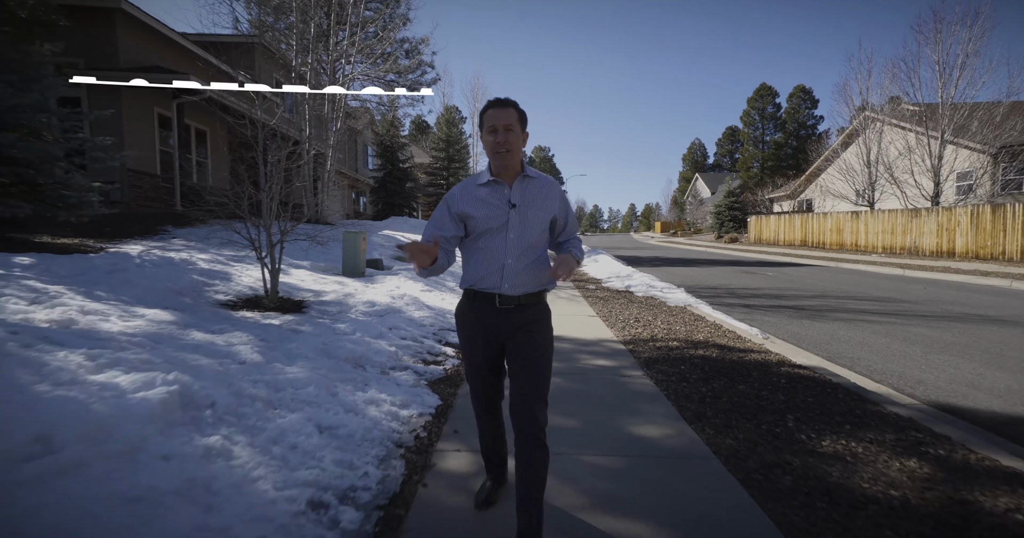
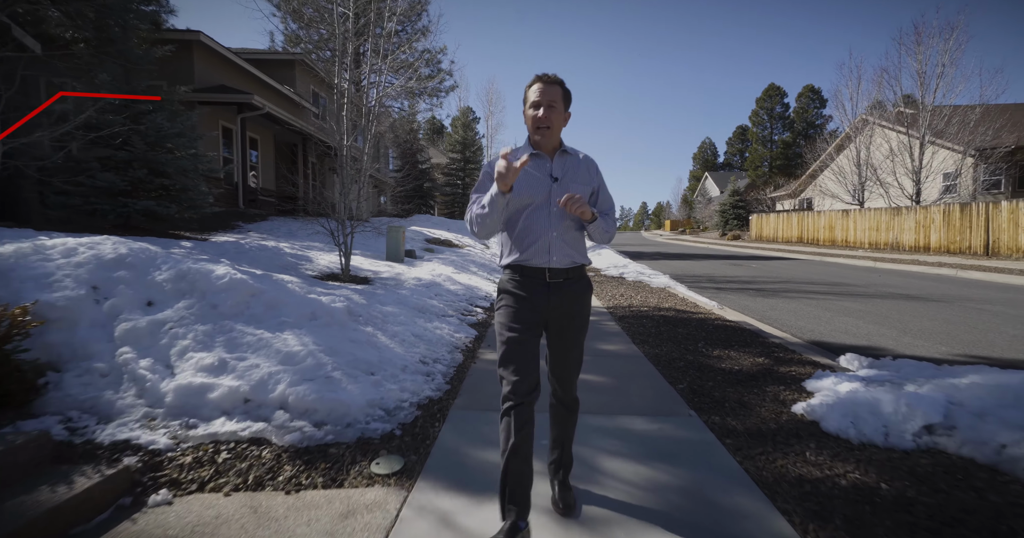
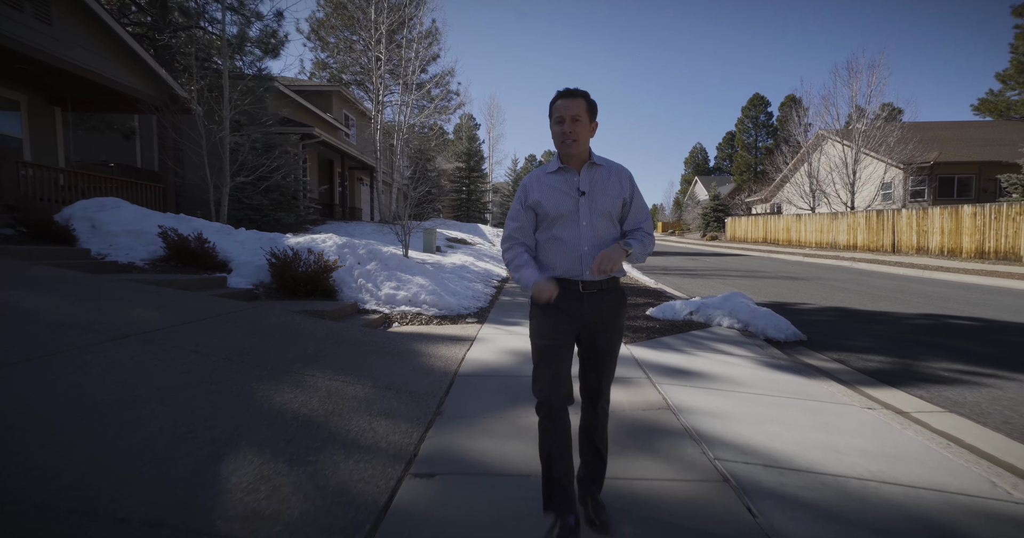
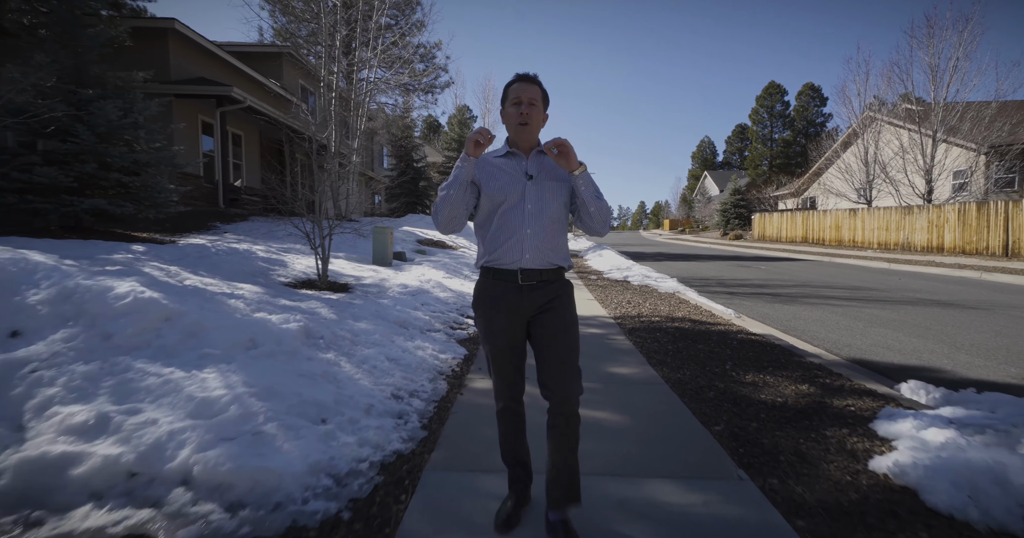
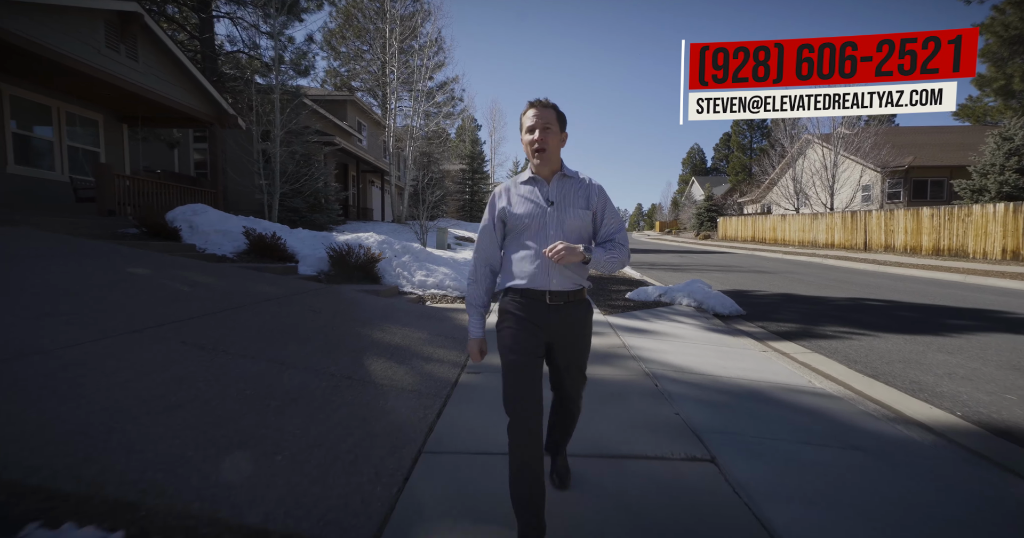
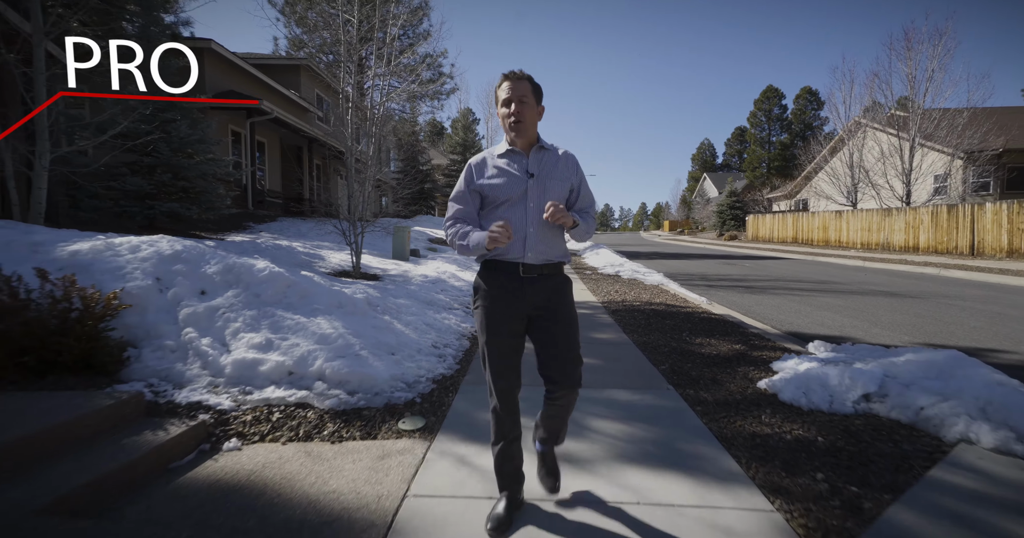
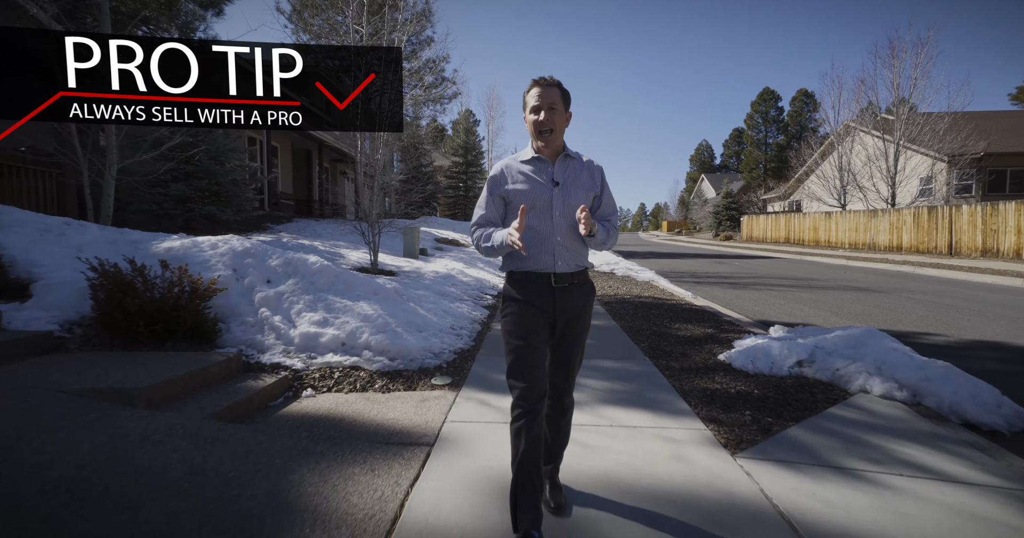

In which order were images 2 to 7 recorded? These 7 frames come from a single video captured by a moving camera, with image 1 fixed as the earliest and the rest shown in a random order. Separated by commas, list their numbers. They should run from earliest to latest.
4, 2, 6, 7, 3, 5
